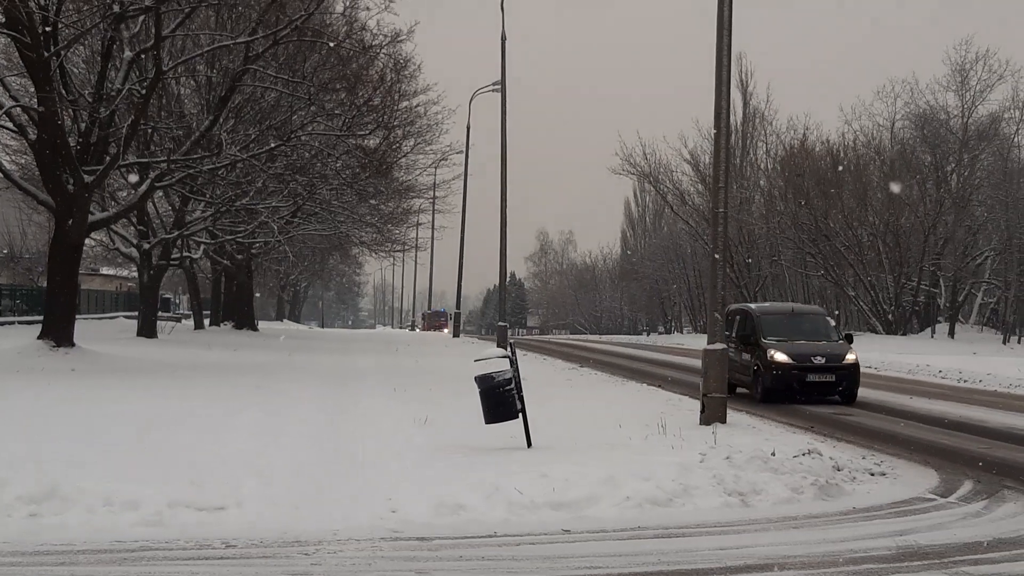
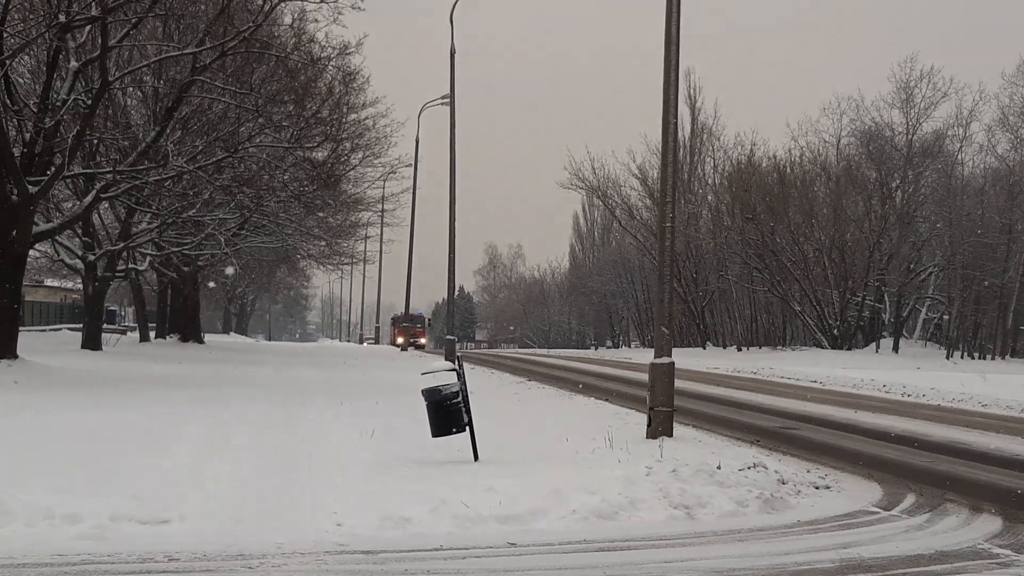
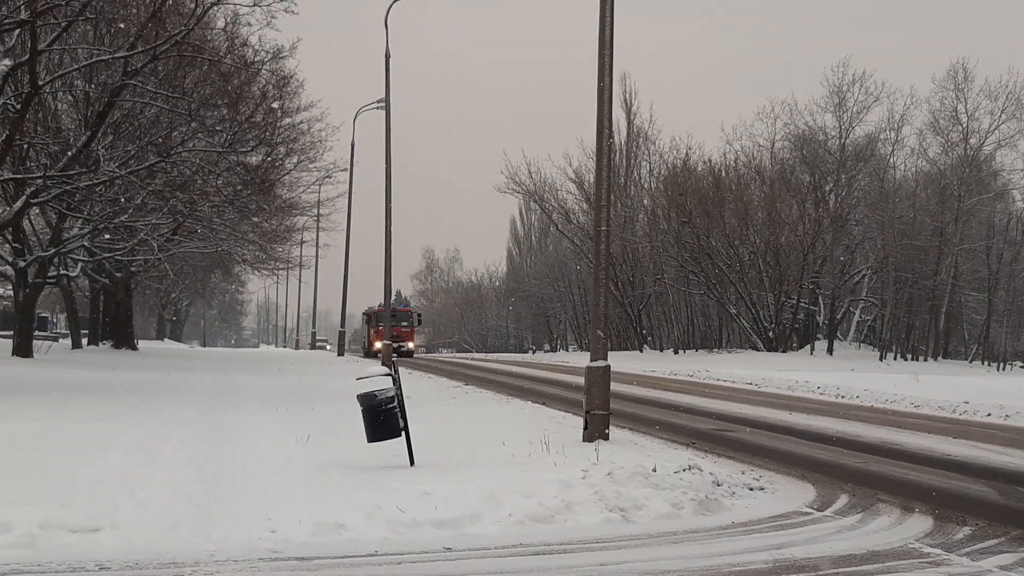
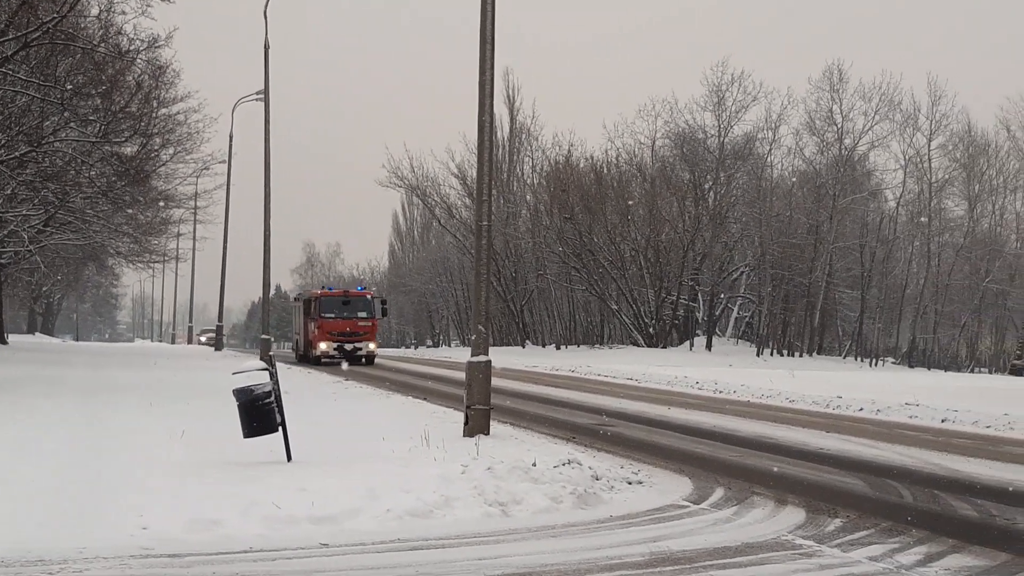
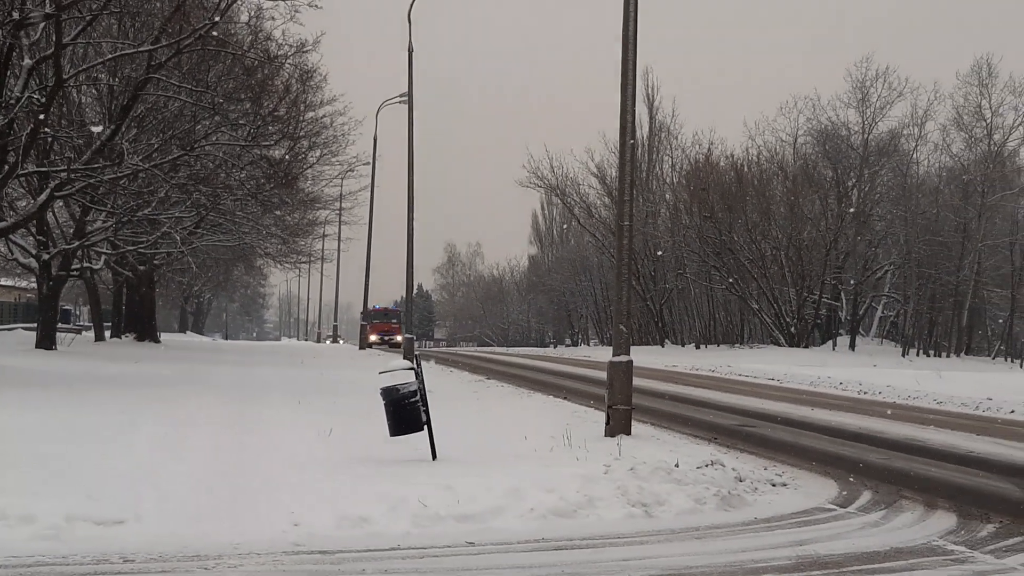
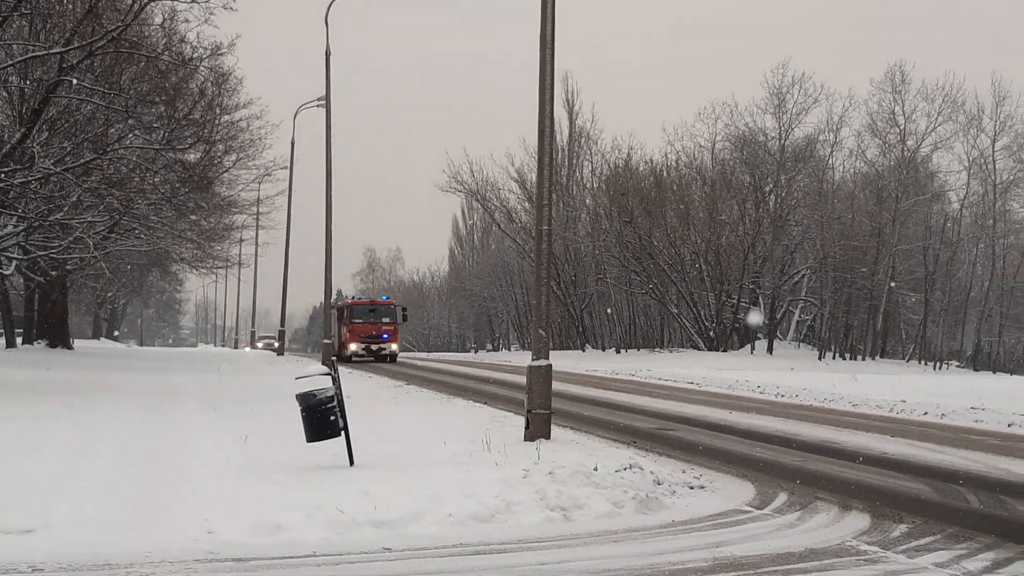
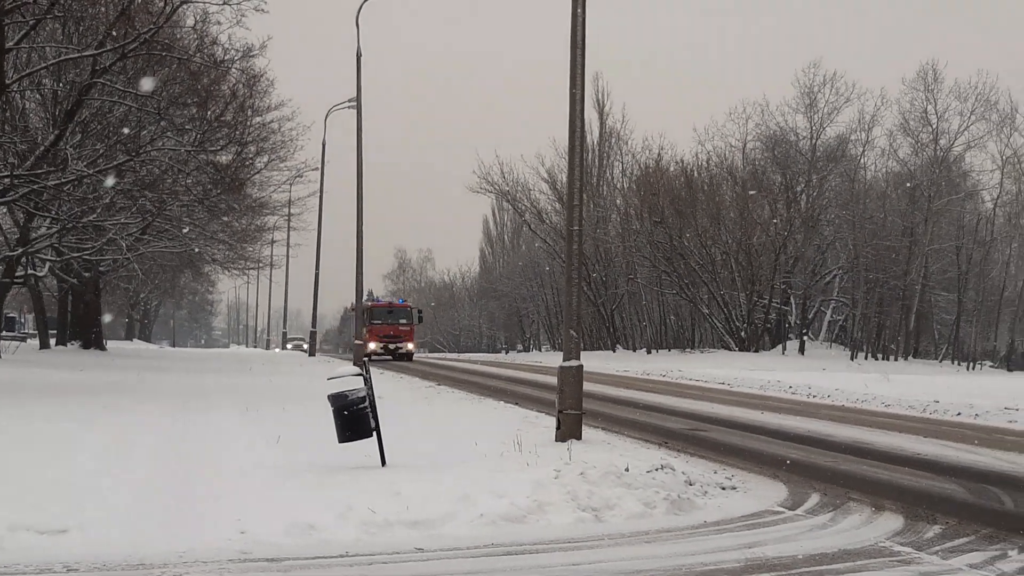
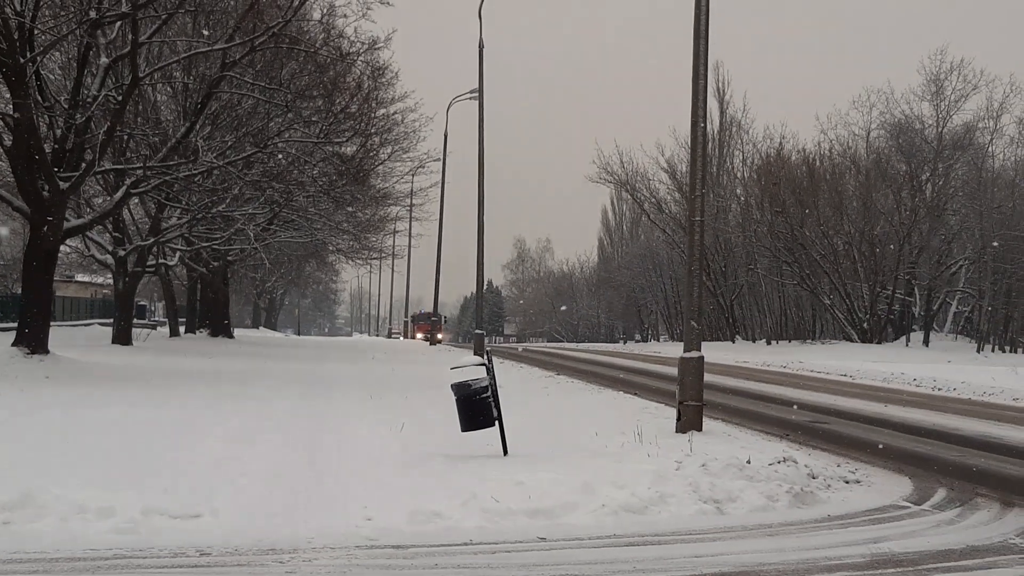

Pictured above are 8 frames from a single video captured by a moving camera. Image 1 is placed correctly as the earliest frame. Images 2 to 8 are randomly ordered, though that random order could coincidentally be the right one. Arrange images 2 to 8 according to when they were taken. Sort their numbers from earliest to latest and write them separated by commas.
8, 2, 5, 3, 7, 6, 4
